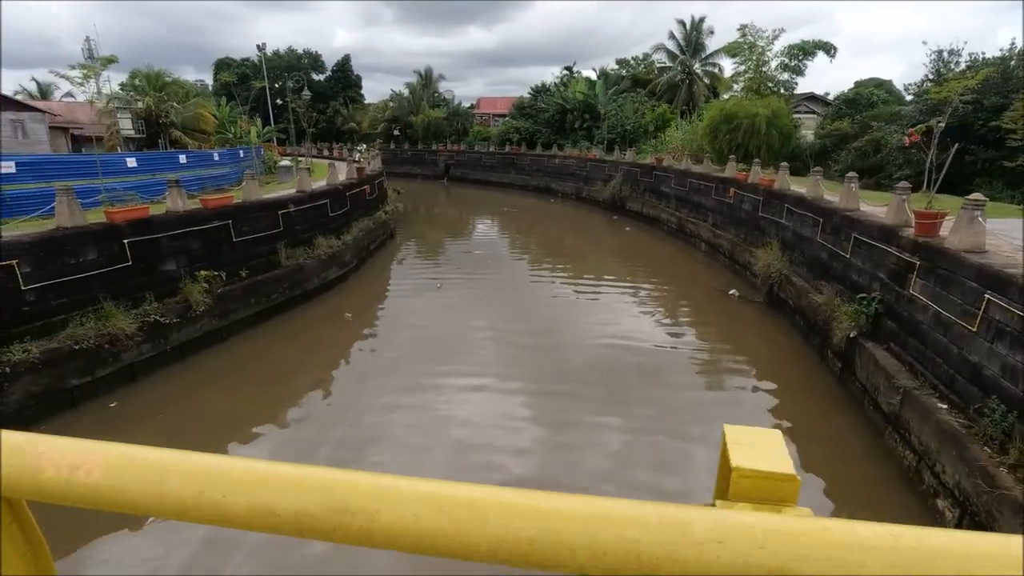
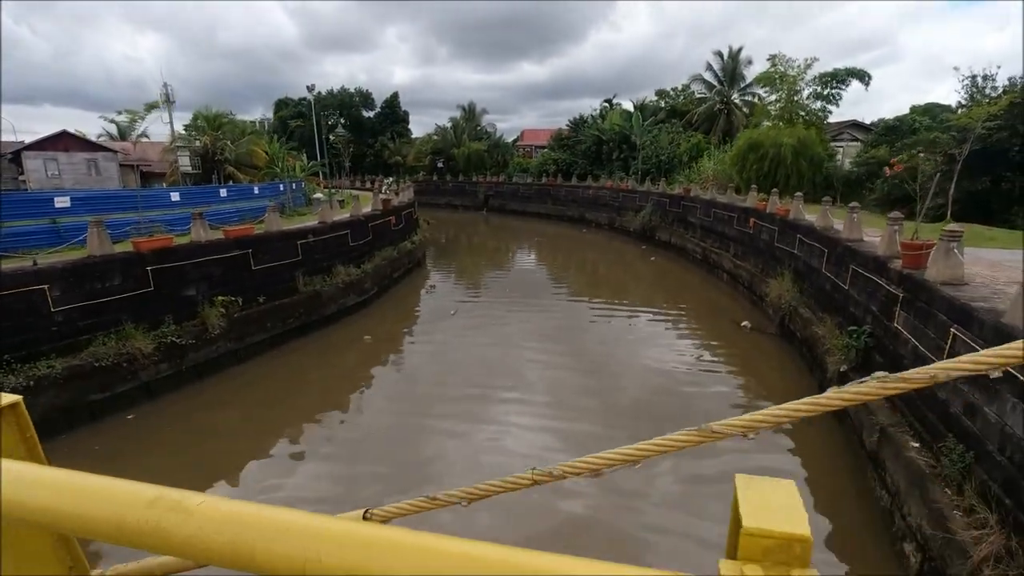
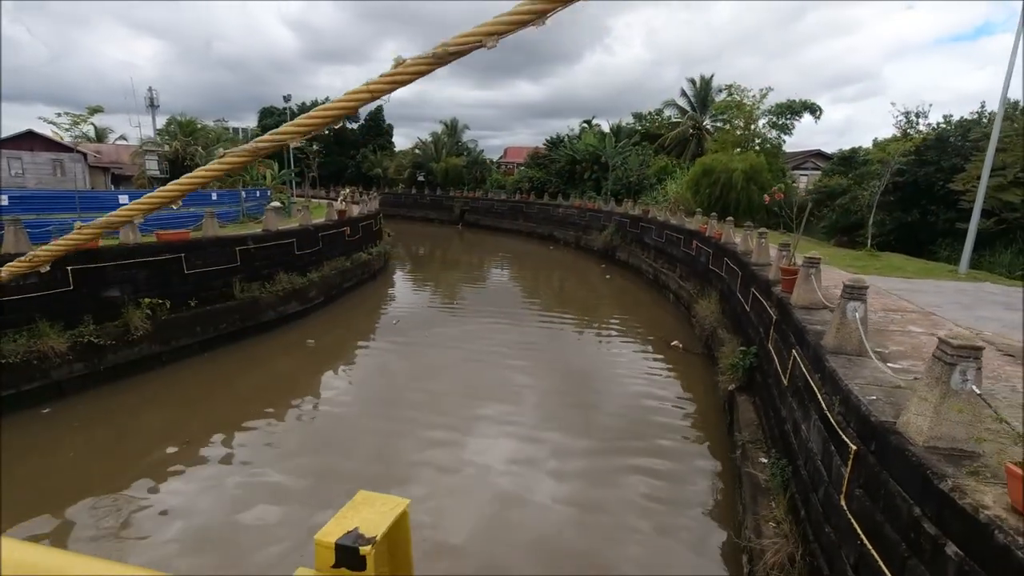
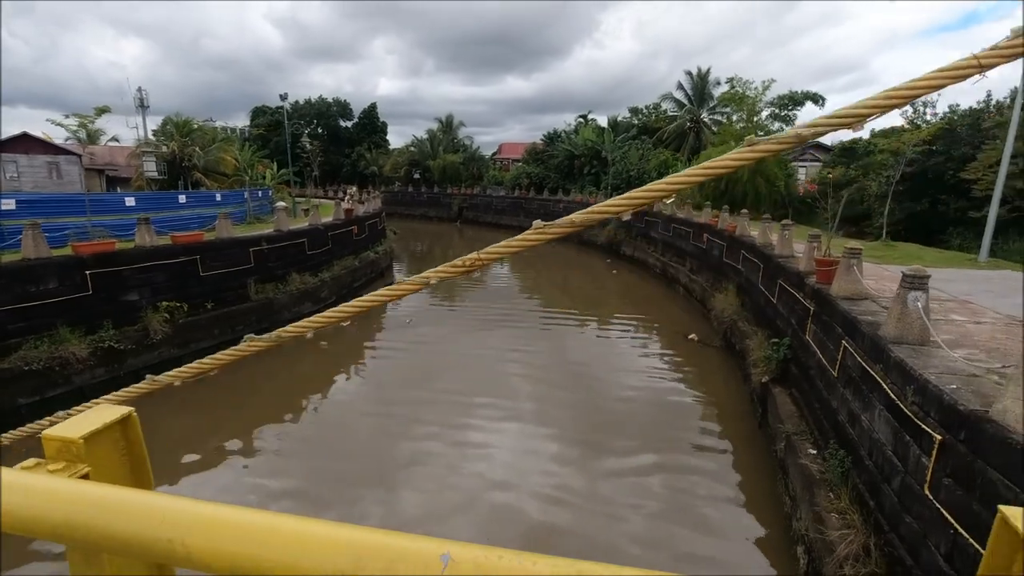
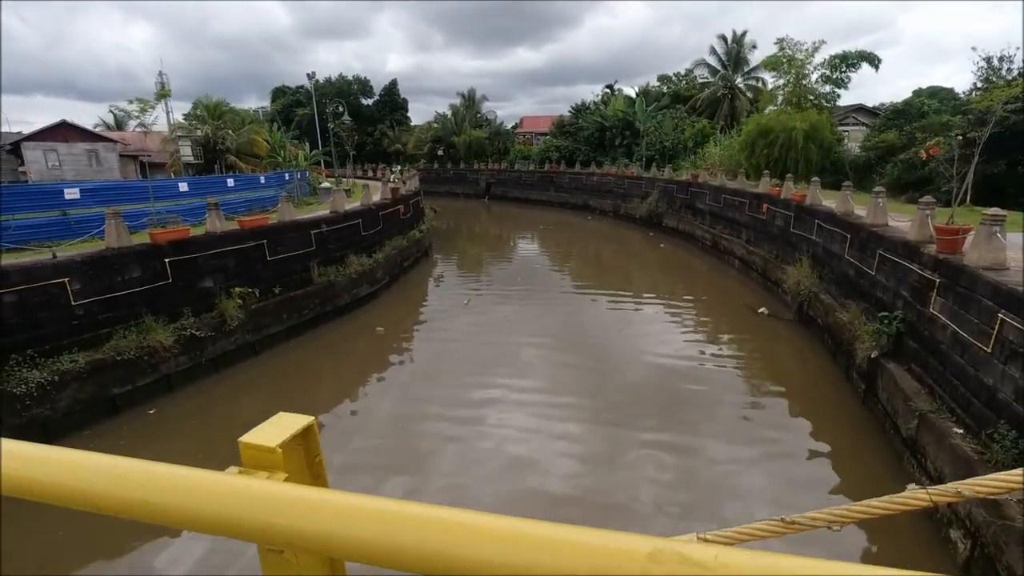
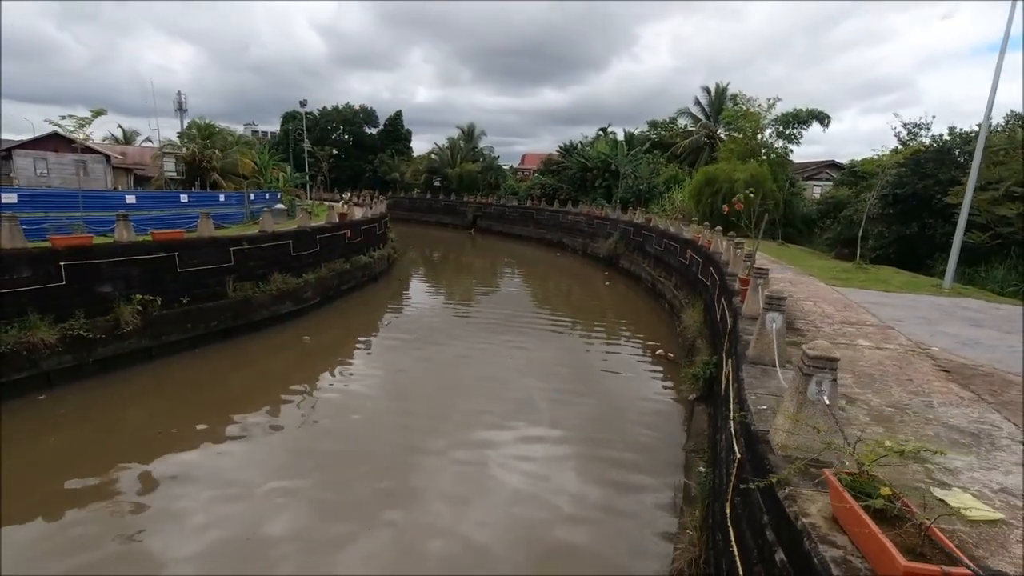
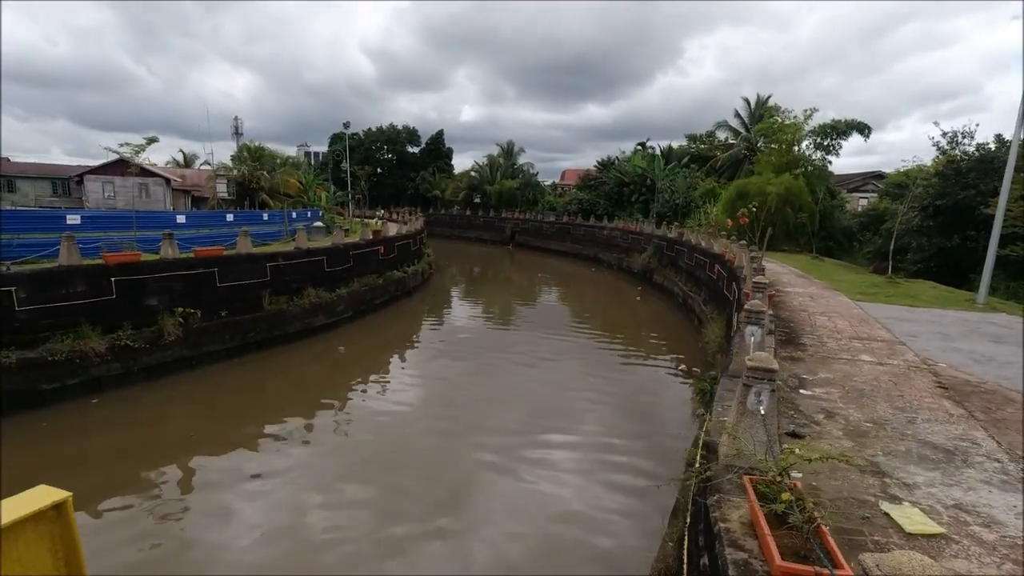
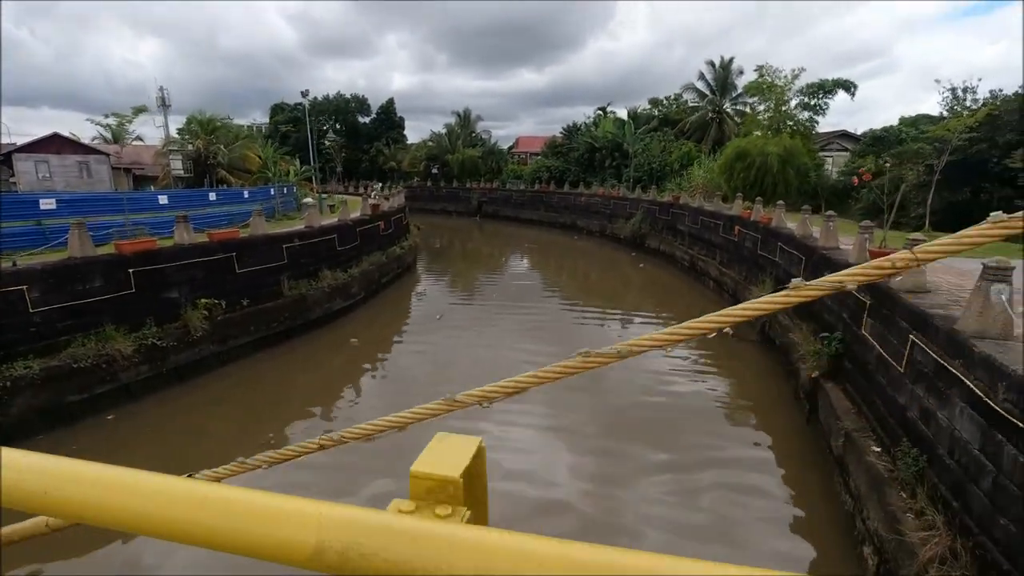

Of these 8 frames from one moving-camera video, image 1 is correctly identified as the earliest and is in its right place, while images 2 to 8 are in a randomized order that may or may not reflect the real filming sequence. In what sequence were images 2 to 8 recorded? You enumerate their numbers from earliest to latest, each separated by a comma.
5, 2, 8, 4, 3, 6, 7
